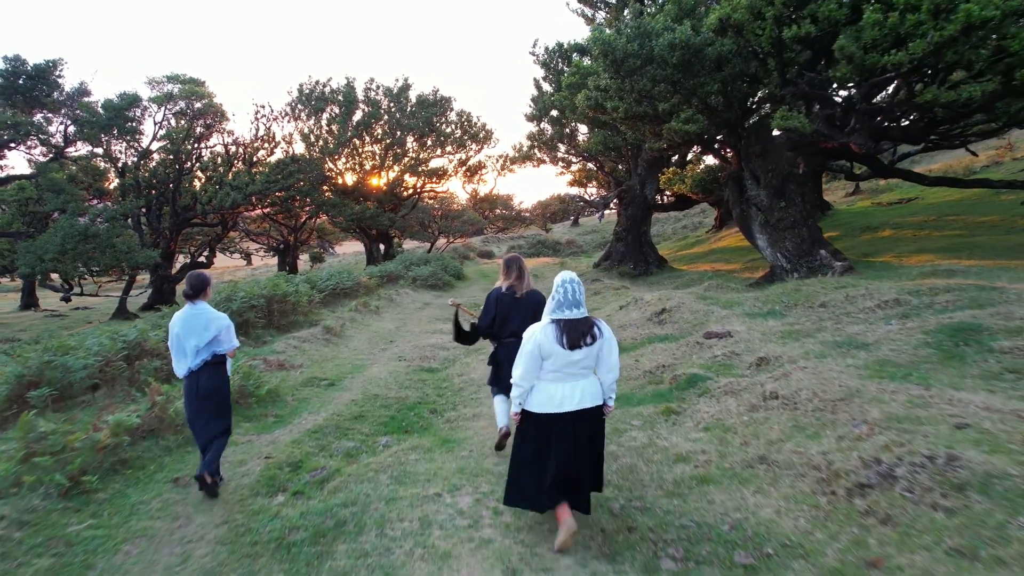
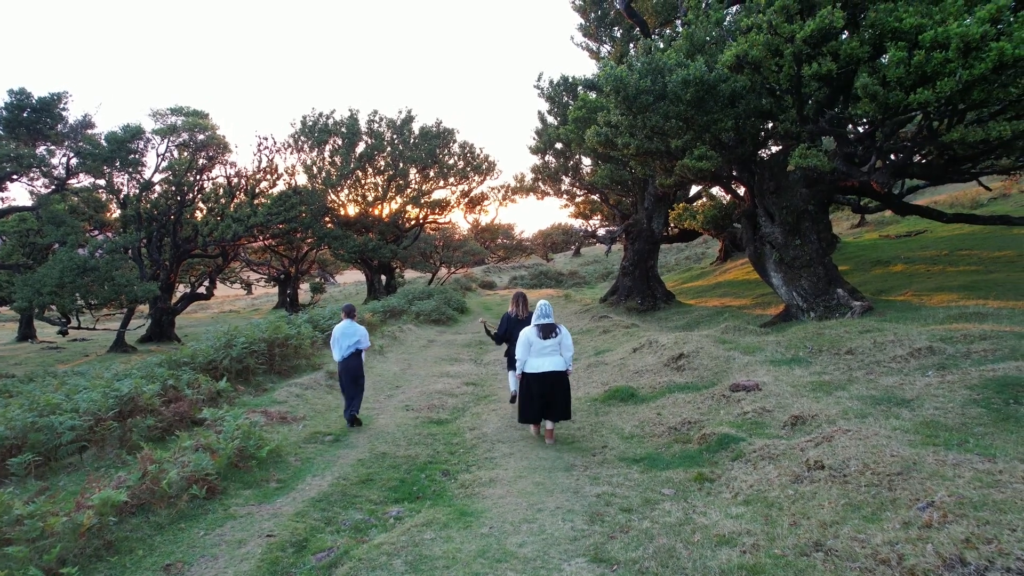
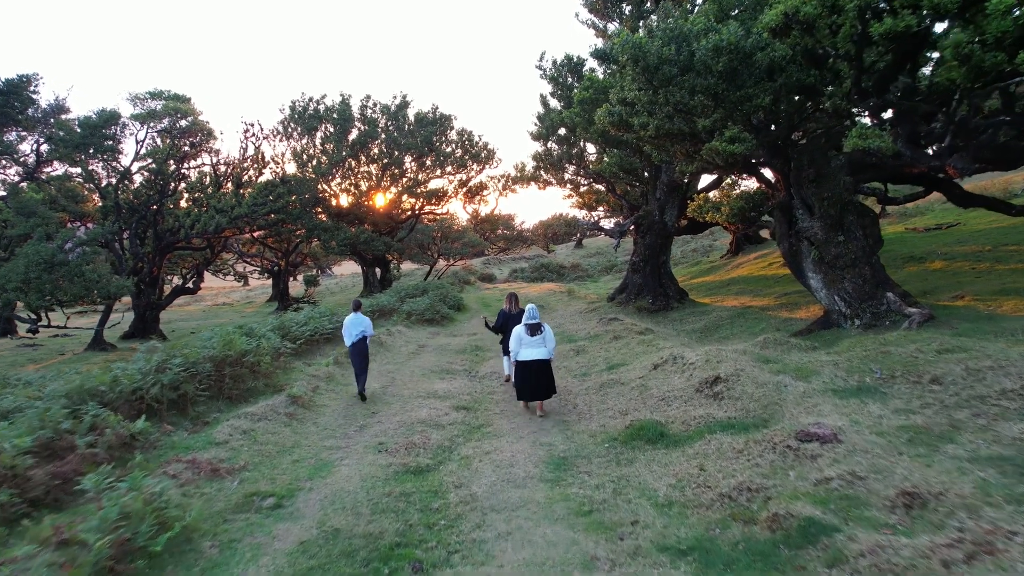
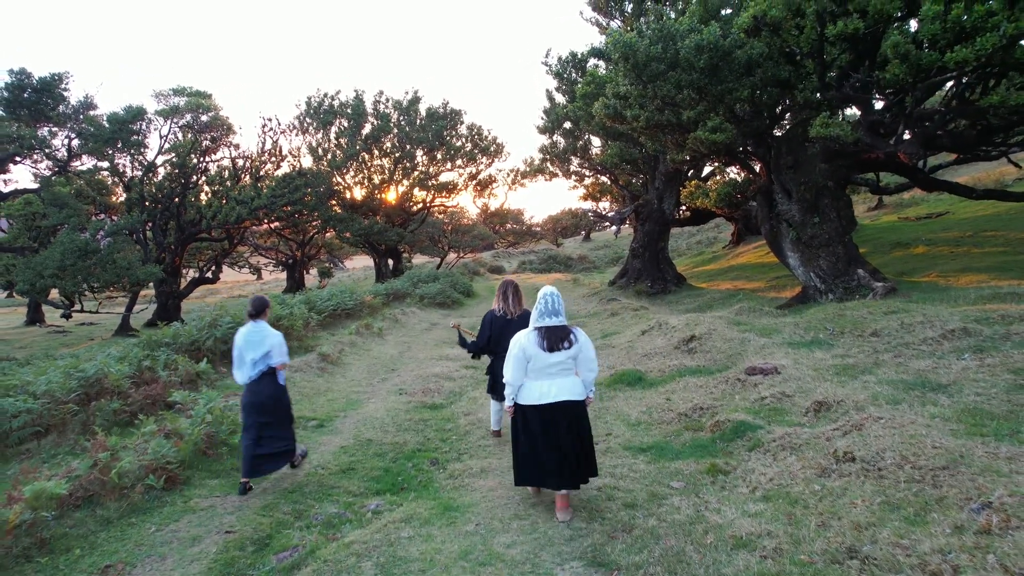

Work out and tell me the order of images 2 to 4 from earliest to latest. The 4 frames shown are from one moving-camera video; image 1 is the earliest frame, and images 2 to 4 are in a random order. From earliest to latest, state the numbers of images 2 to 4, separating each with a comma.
4, 2, 3
